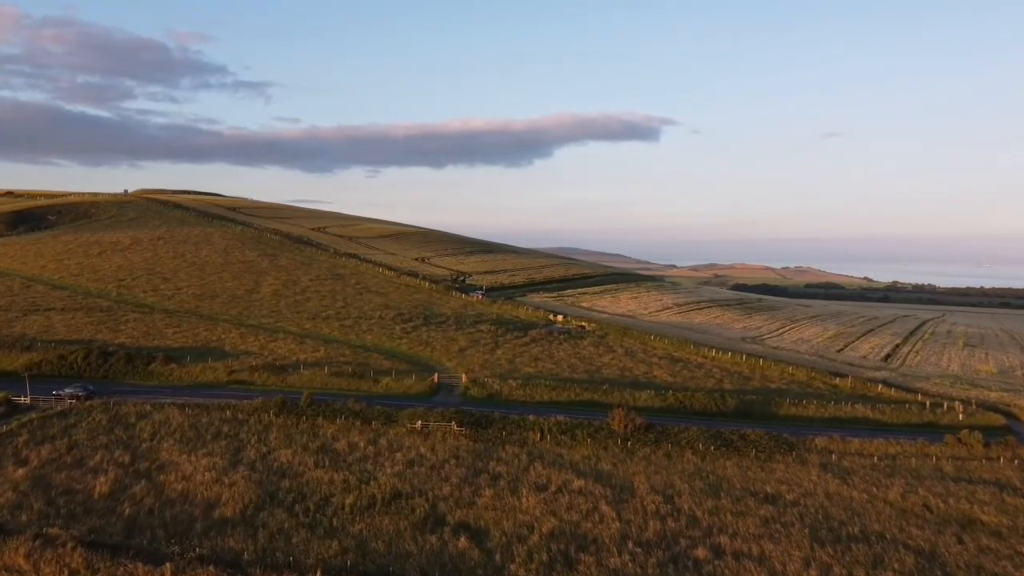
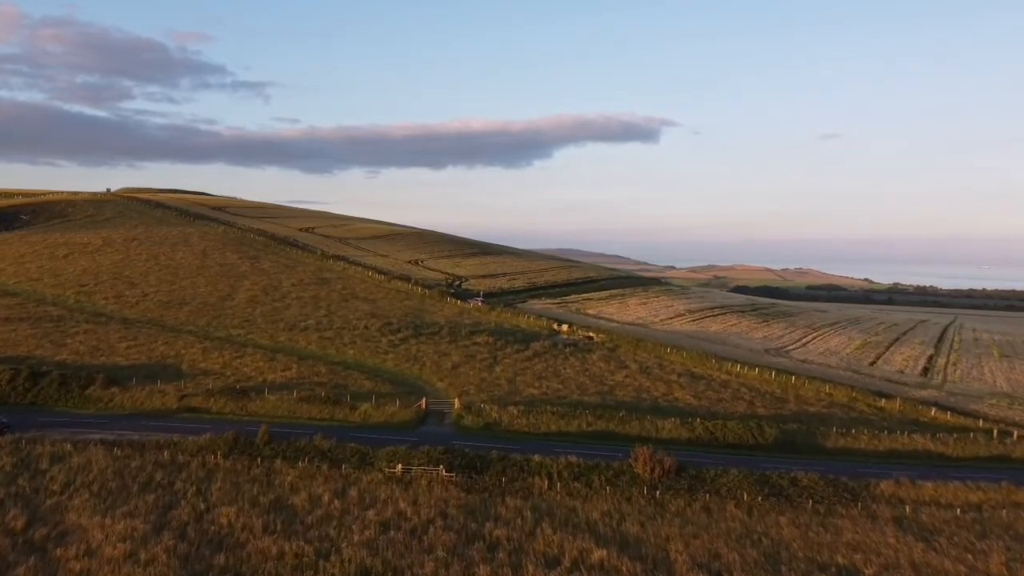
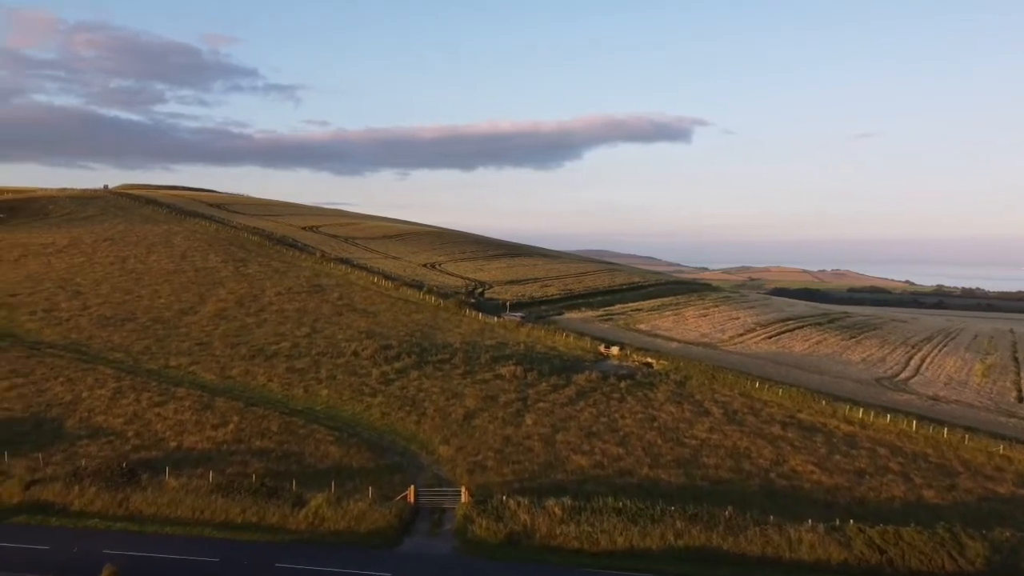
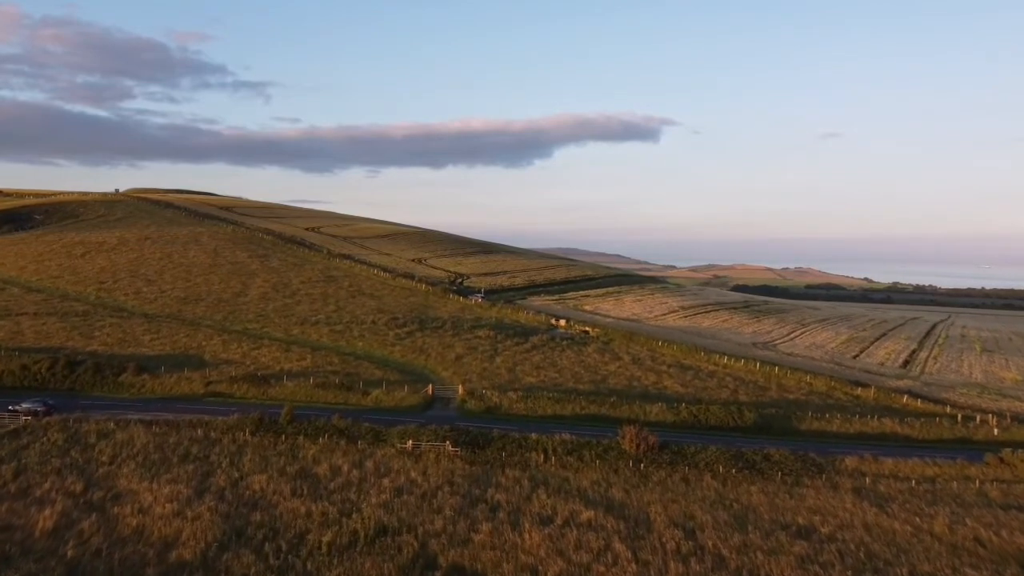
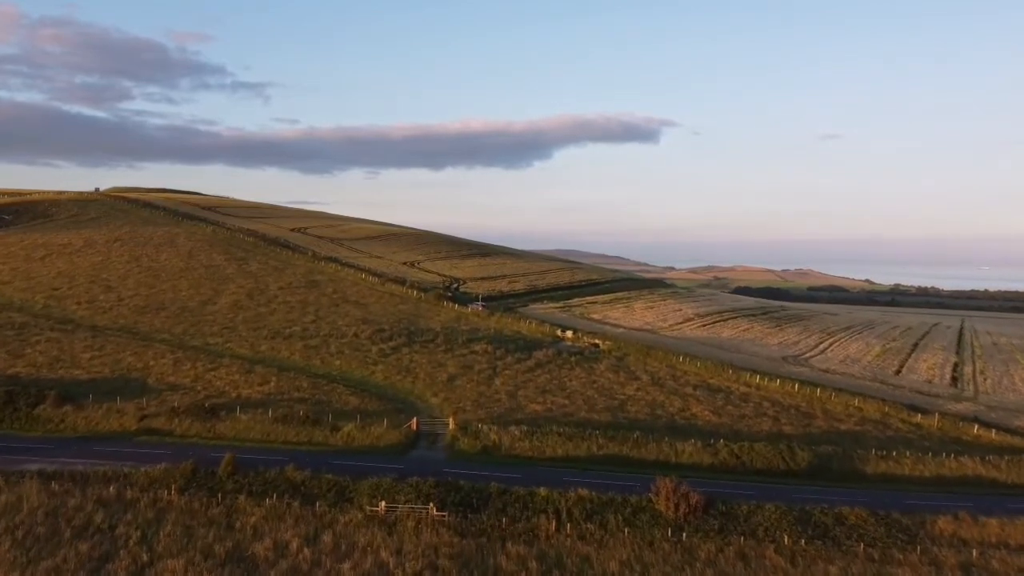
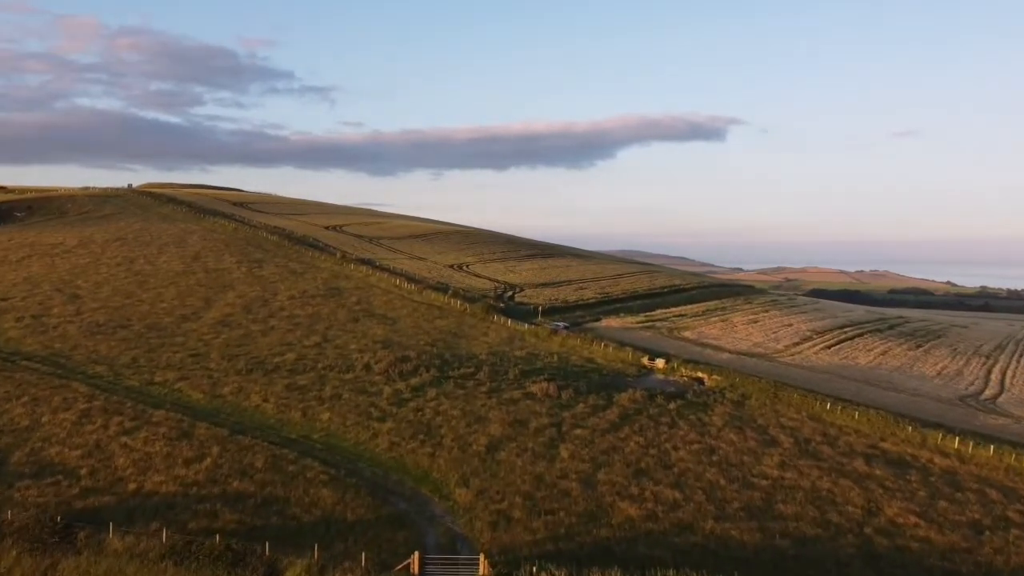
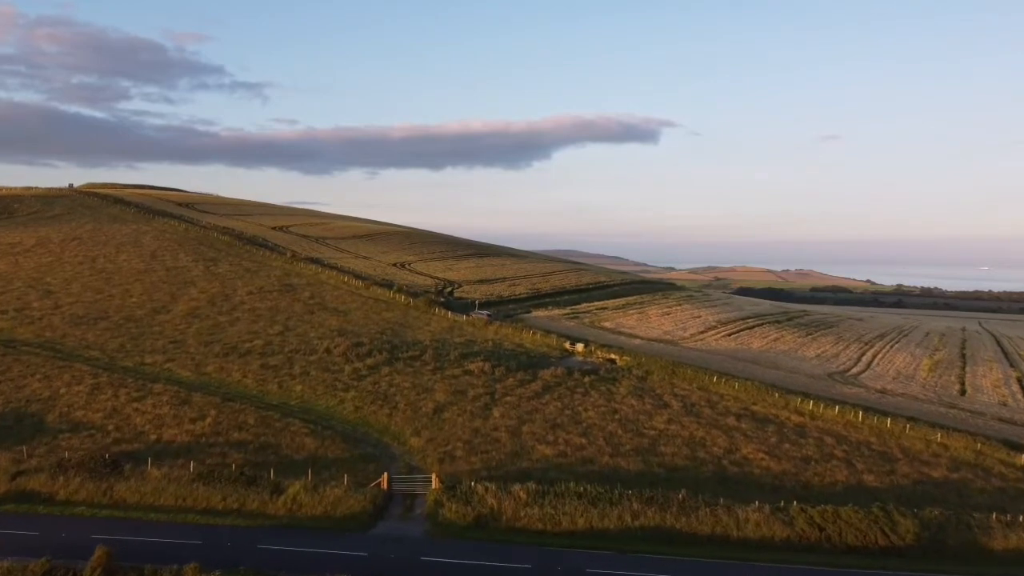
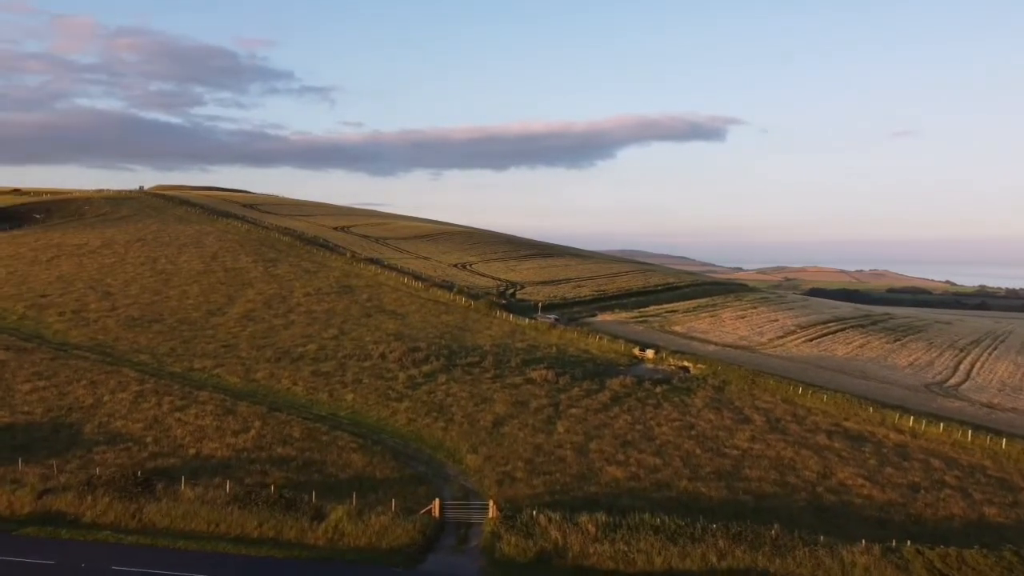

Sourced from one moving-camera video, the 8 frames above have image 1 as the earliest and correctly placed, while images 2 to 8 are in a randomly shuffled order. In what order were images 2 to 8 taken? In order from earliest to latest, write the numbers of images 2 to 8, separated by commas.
4, 2, 5, 7, 3, 8, 6
